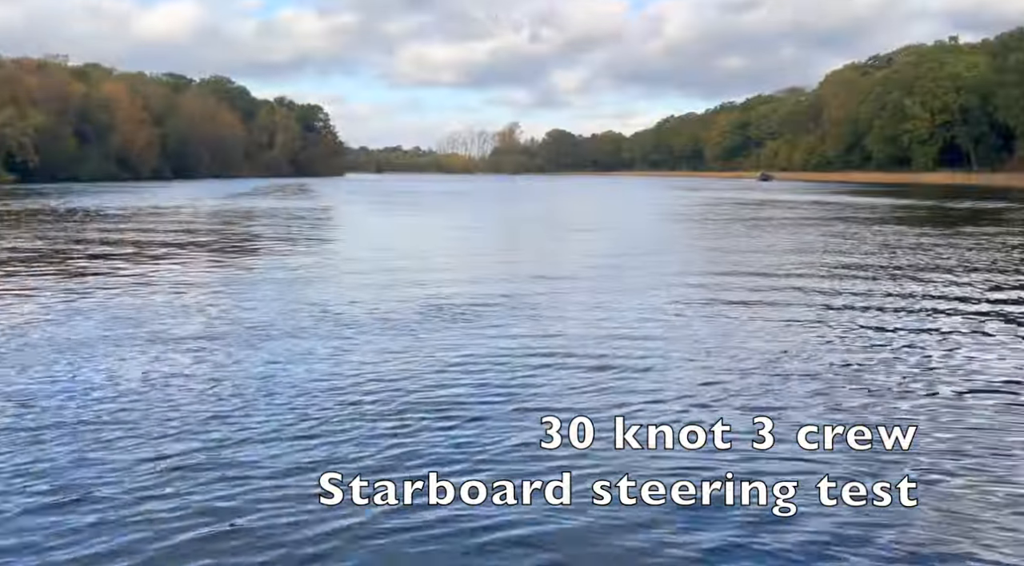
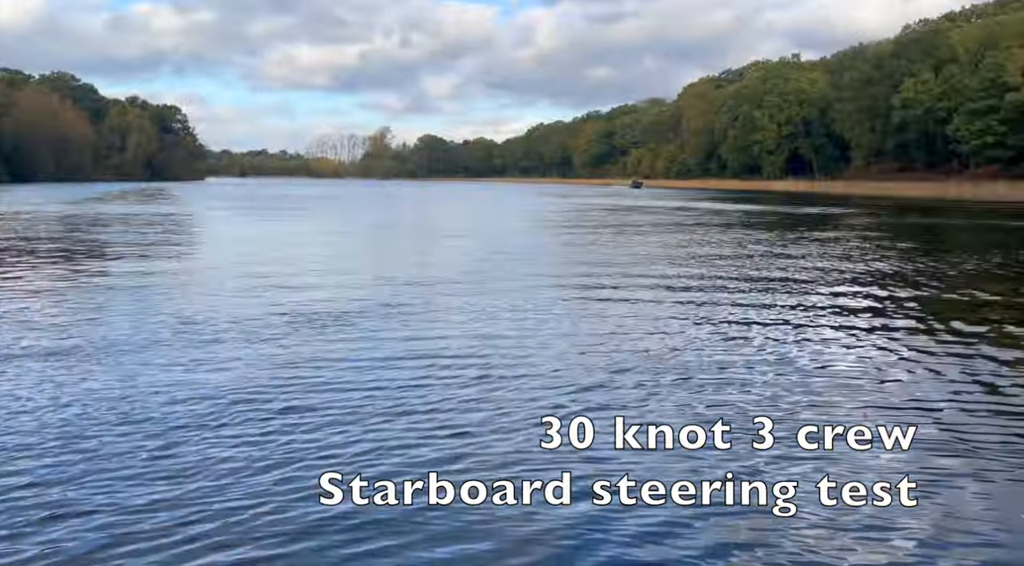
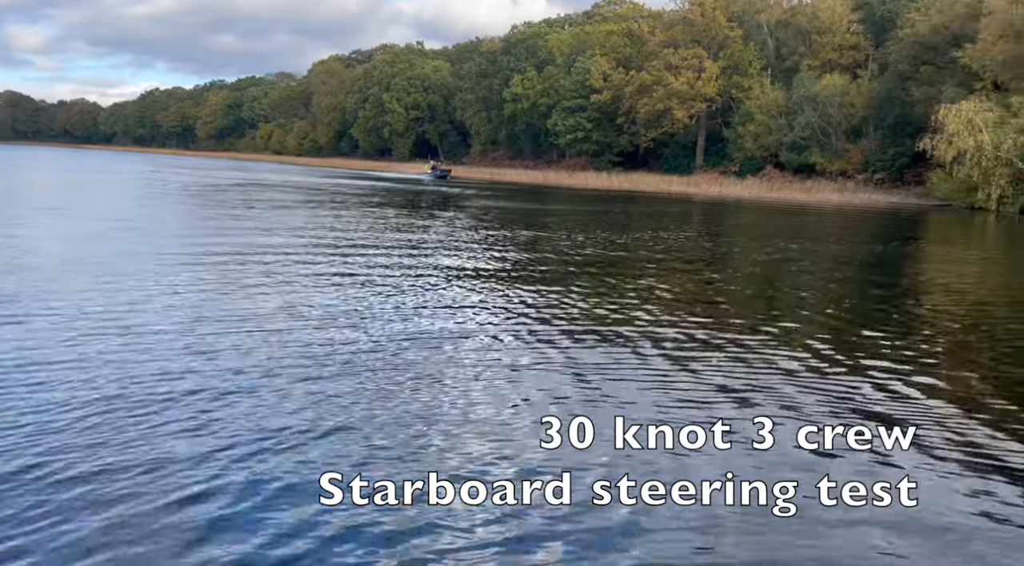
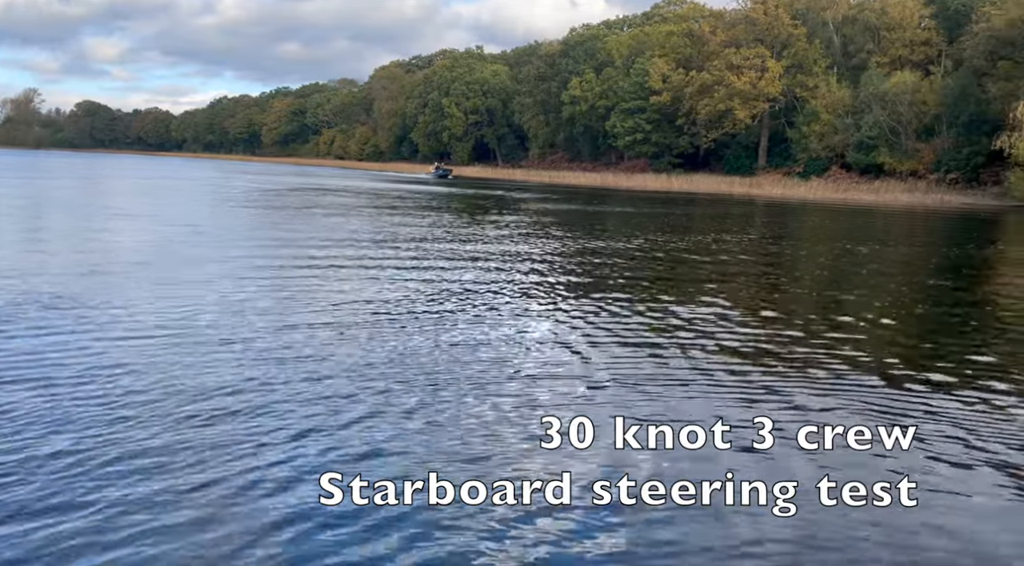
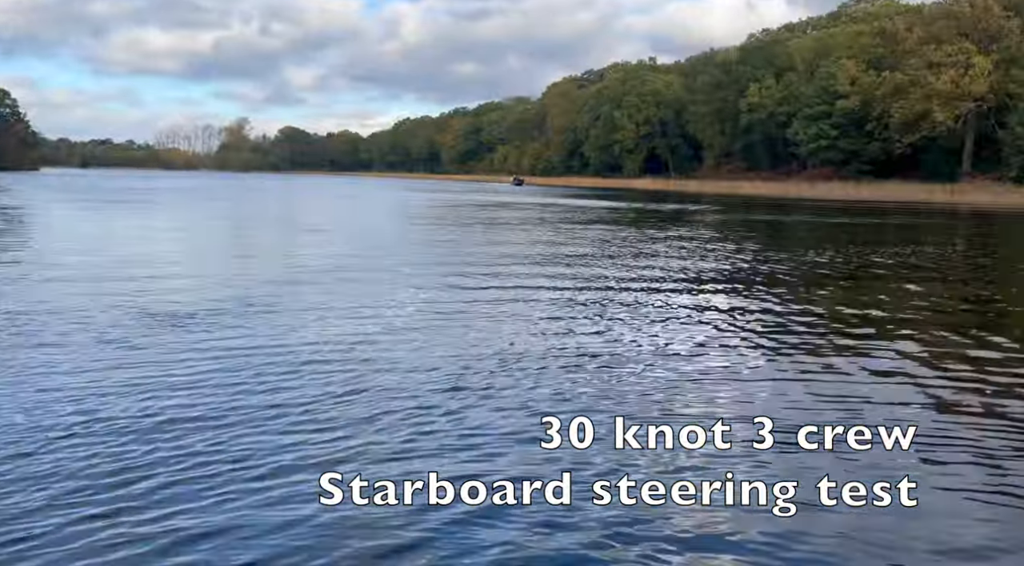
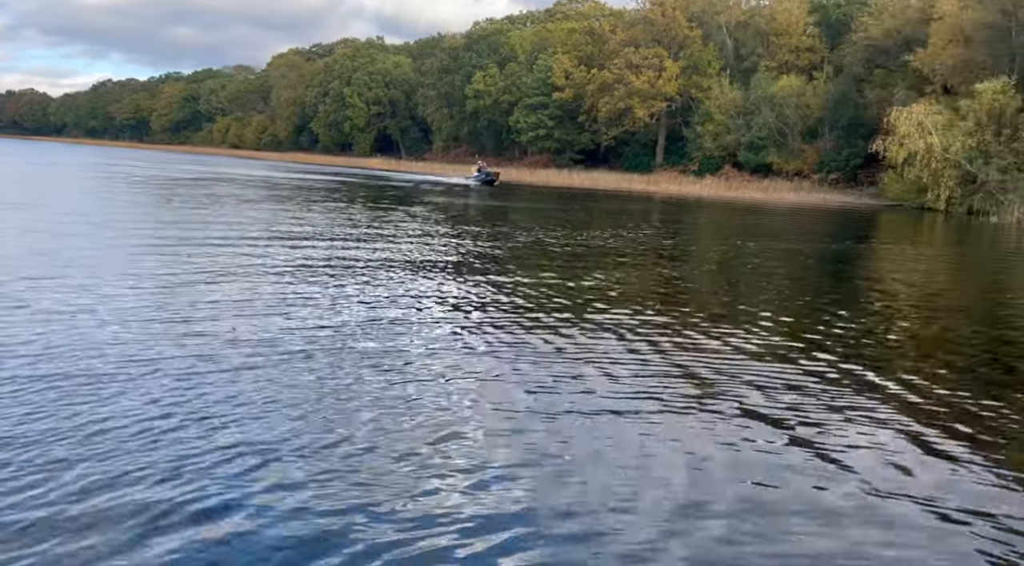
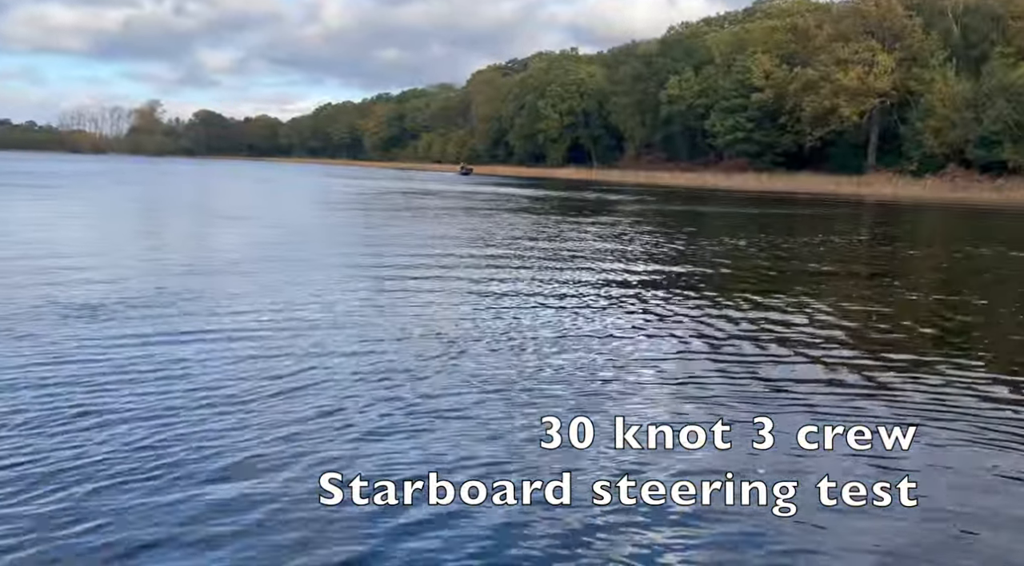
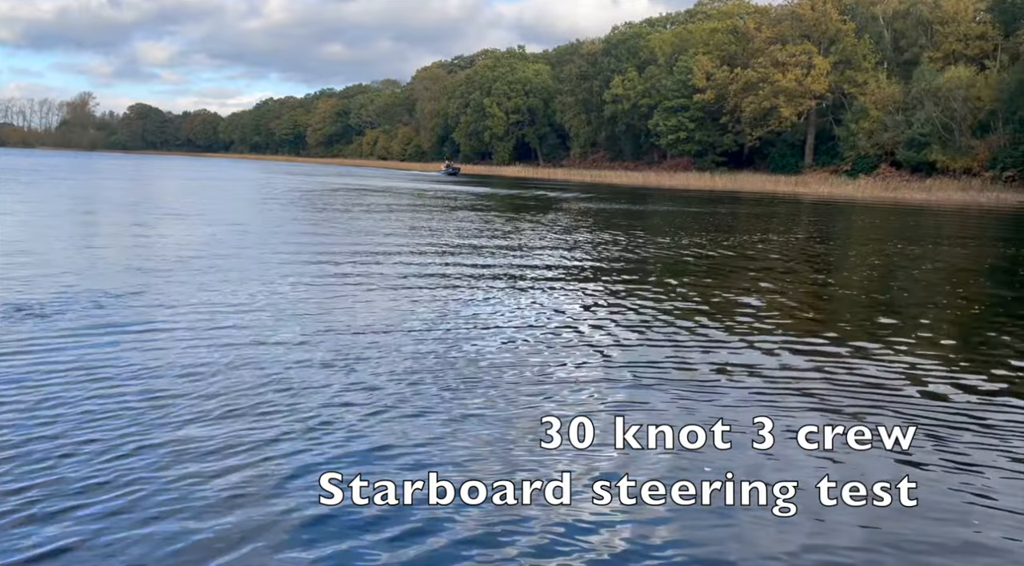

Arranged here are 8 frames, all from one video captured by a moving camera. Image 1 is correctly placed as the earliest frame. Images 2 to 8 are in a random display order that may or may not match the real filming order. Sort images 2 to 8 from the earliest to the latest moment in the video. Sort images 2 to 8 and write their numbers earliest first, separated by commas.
2, 5, 7, 8, 4, 3, 6
